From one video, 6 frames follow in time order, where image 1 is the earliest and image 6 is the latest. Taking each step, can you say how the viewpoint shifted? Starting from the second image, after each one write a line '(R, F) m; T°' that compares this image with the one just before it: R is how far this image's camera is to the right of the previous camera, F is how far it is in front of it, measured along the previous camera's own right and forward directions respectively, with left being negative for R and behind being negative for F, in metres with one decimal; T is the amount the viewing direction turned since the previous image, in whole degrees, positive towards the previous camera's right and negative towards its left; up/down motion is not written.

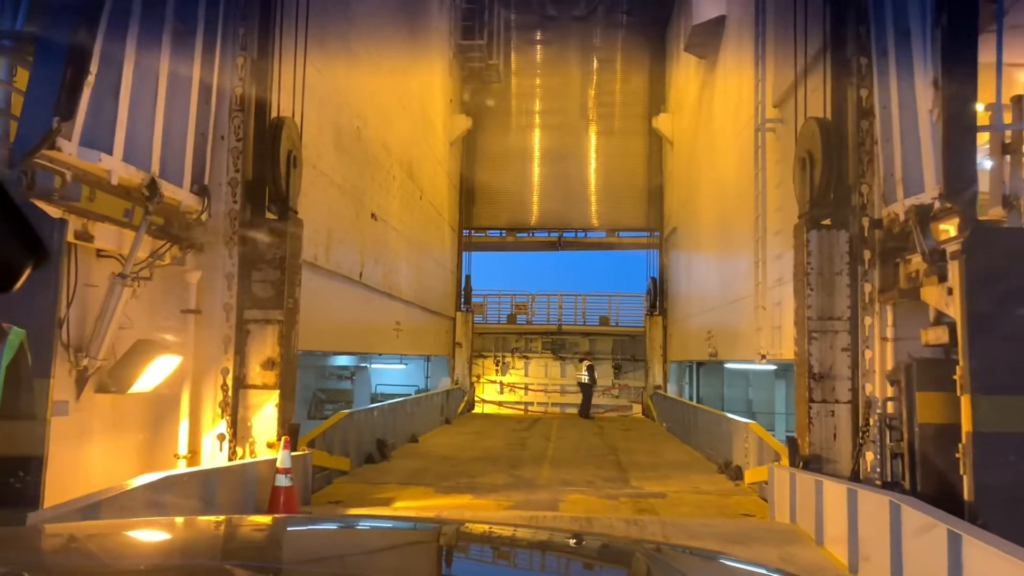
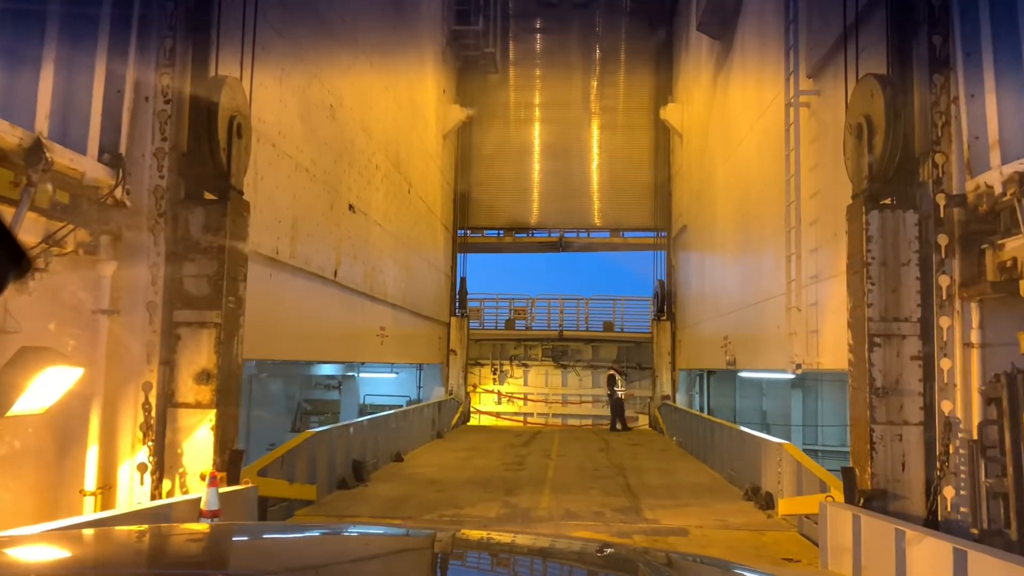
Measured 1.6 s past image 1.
(+0.1, +1.1) m; 0°
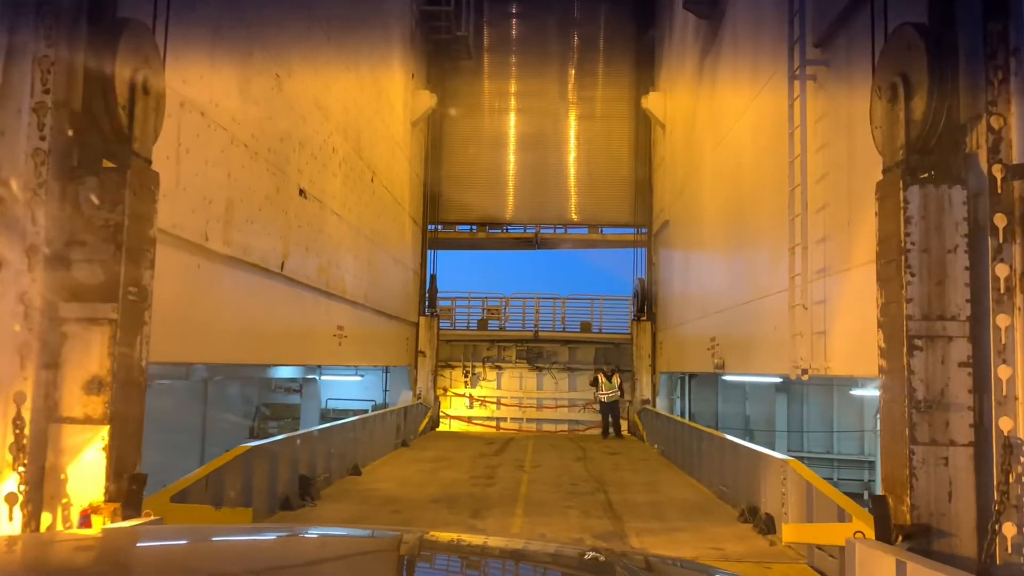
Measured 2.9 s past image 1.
(+0.1, +0.9) m; +2°
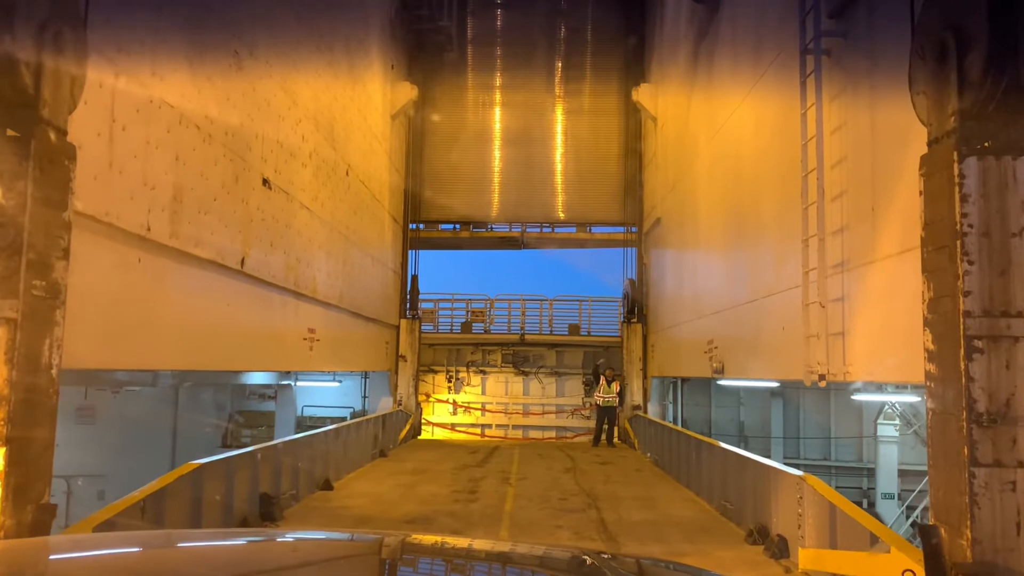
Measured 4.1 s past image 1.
(0.0, +0.7) m; +1°
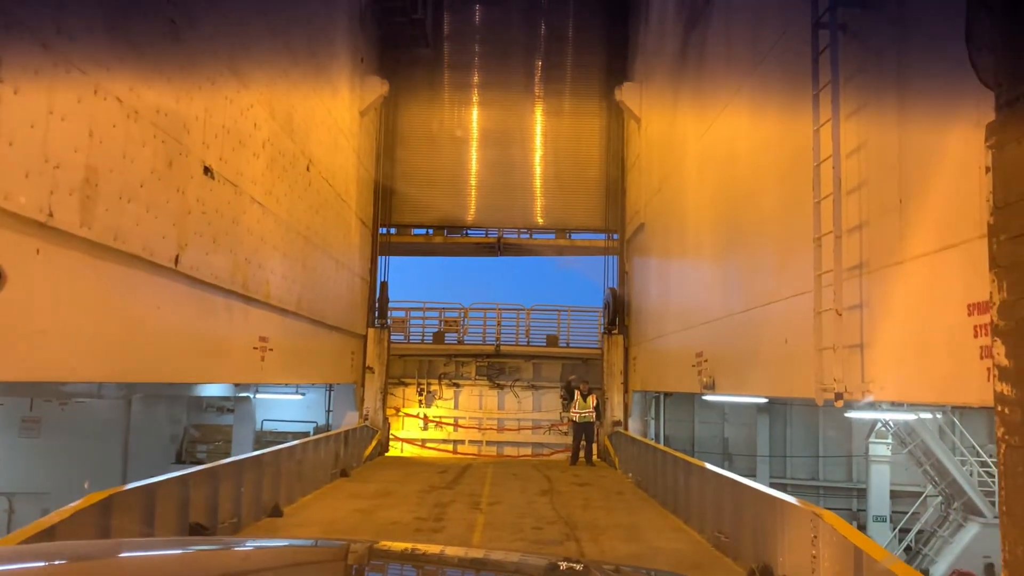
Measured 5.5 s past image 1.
(+0.1, +0.8) m; +2°
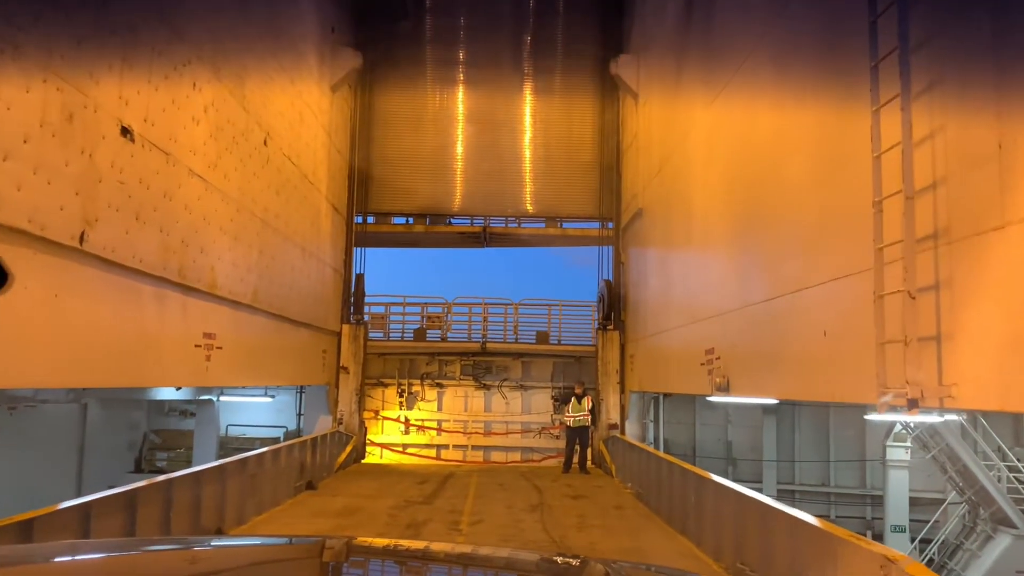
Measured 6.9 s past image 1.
(+0.1, +1.1) m; +1°
